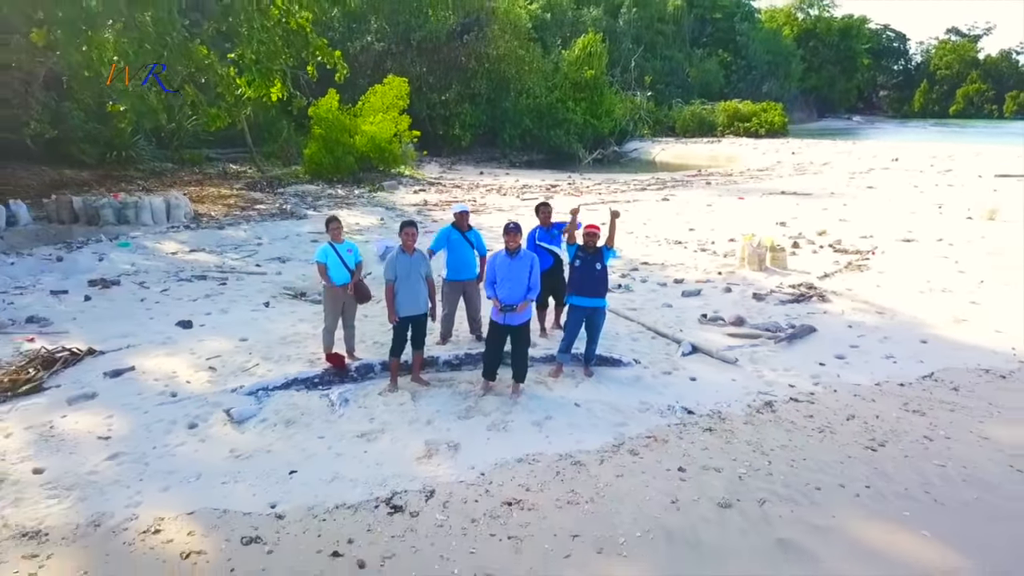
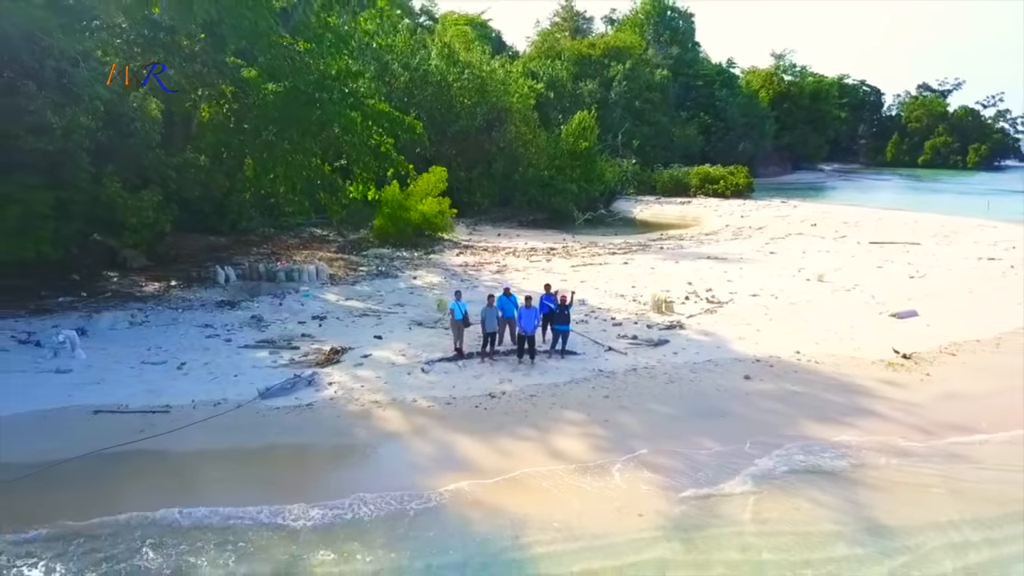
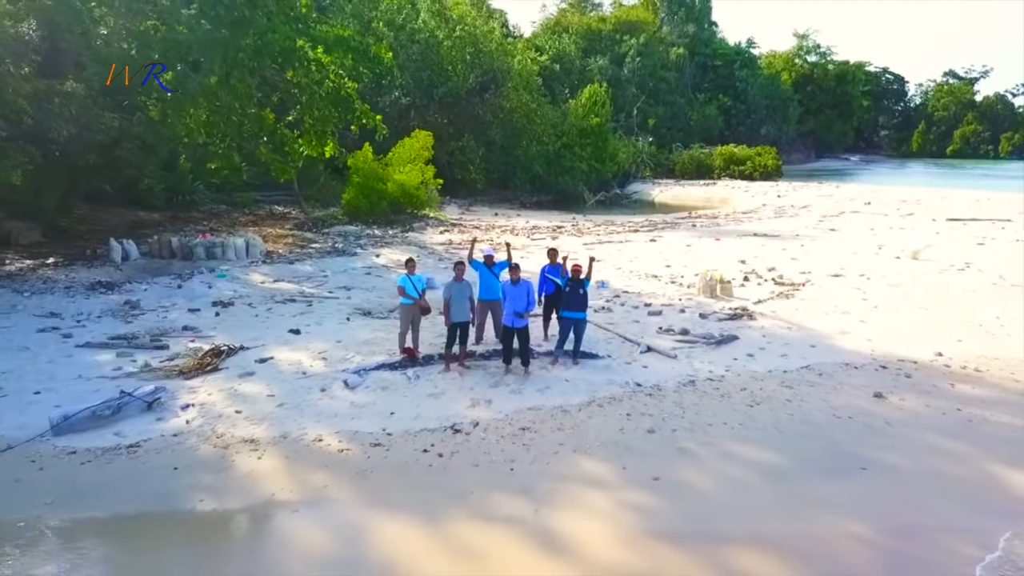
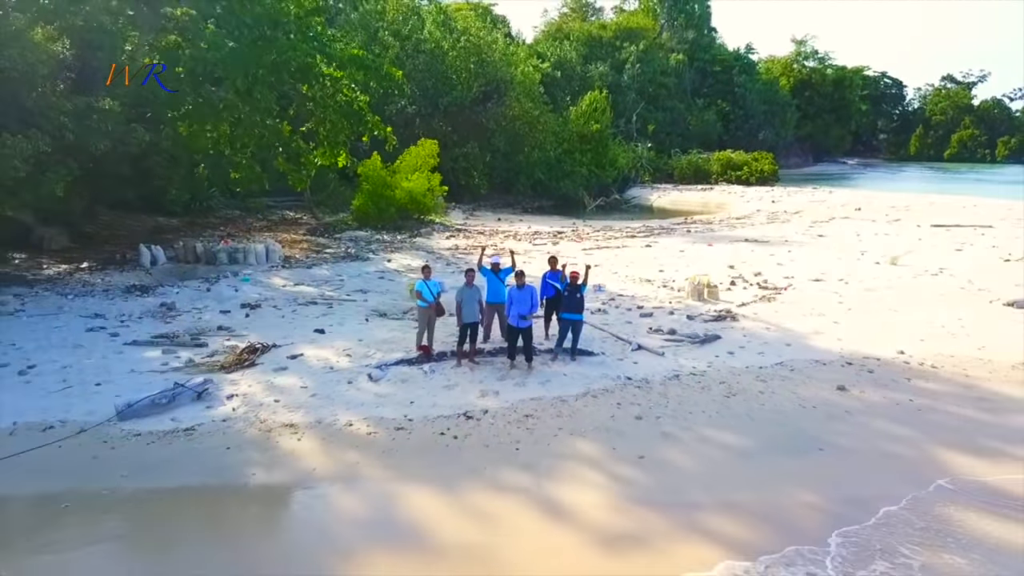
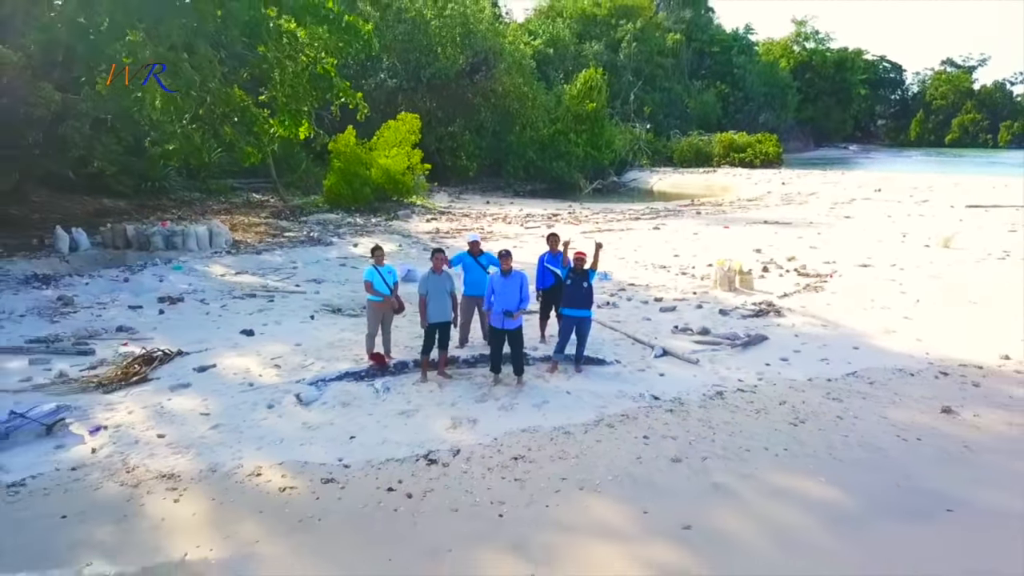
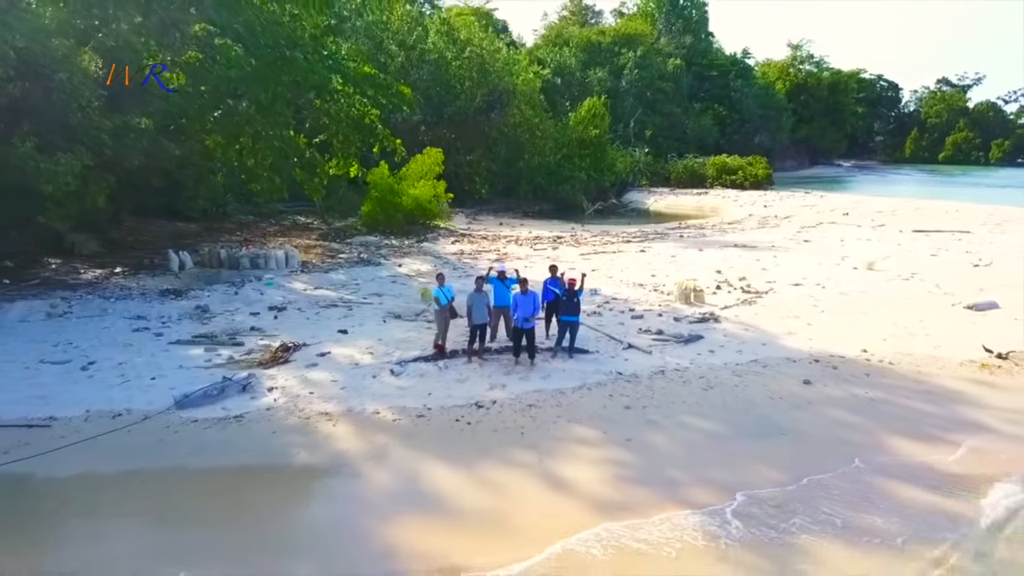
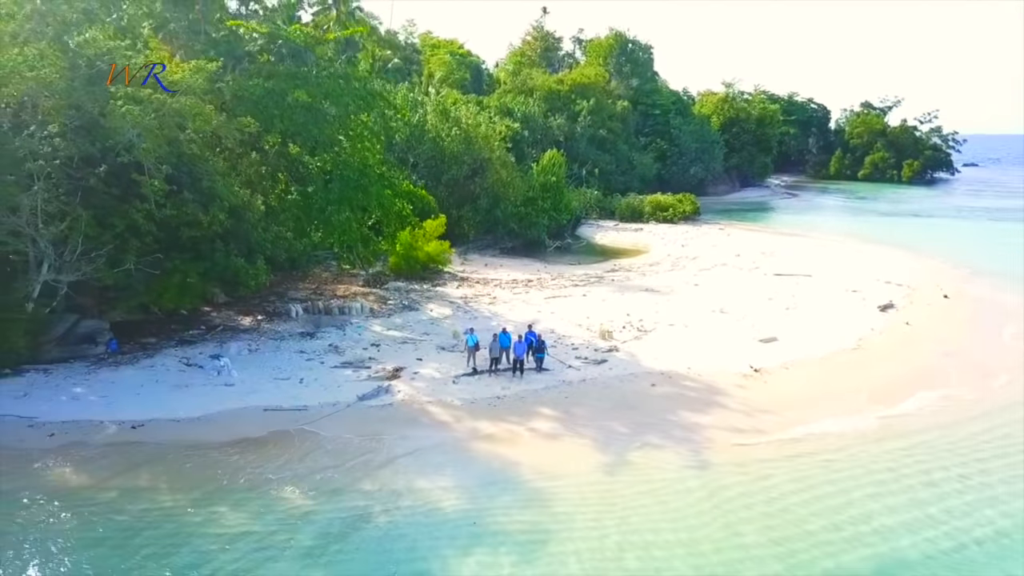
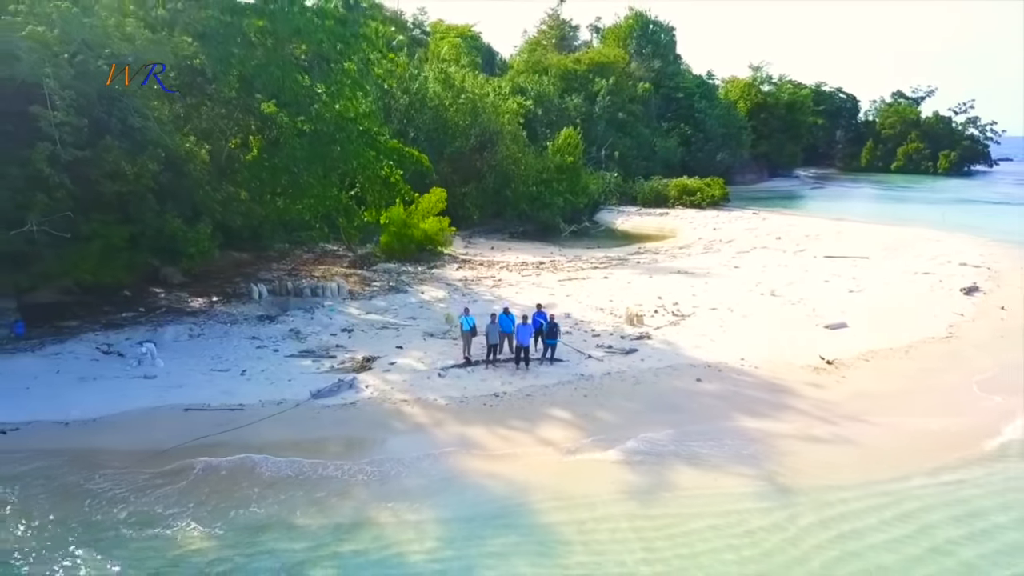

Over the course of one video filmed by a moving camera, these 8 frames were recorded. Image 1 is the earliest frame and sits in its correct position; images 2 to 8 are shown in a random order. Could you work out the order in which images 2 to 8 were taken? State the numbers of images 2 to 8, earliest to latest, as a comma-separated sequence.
5, 3, 4, 6, 2, 8, 7
